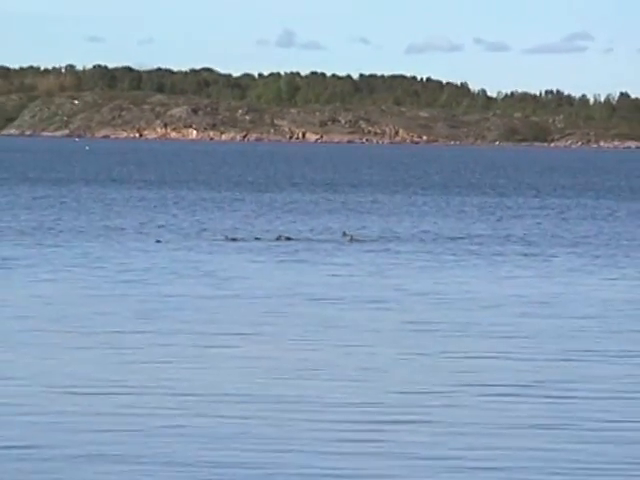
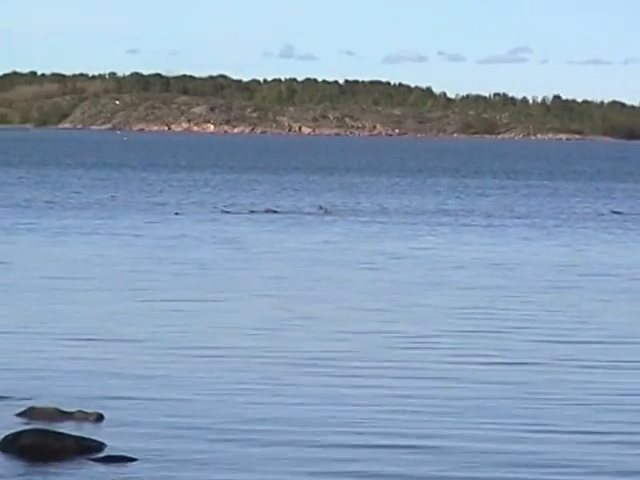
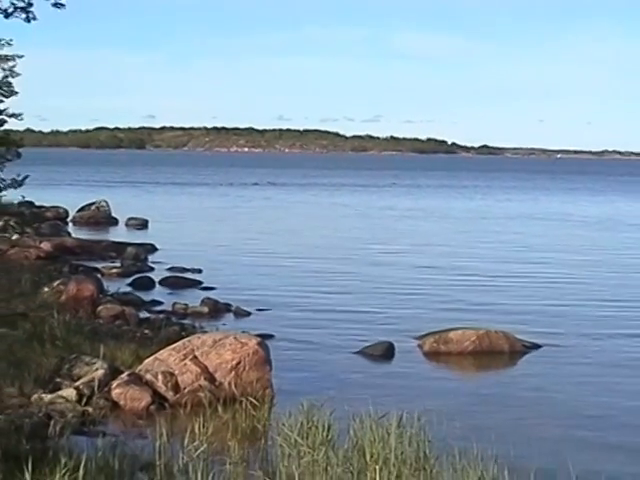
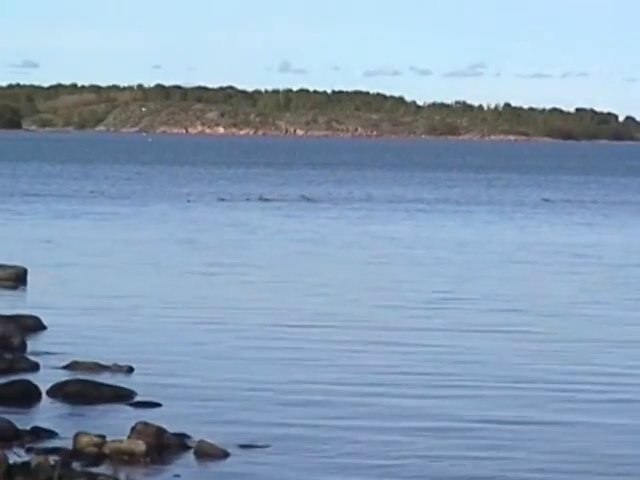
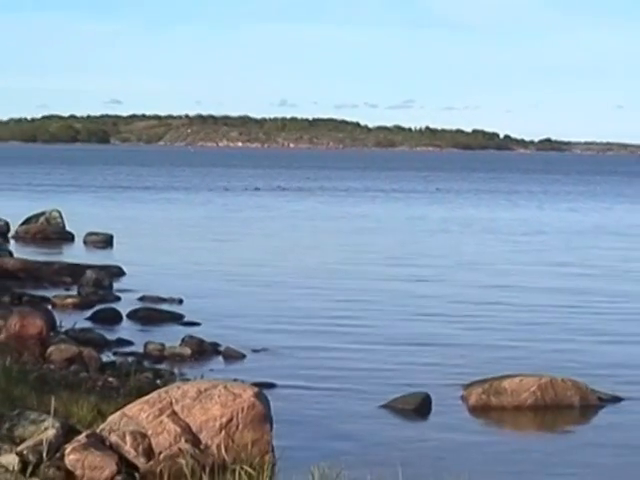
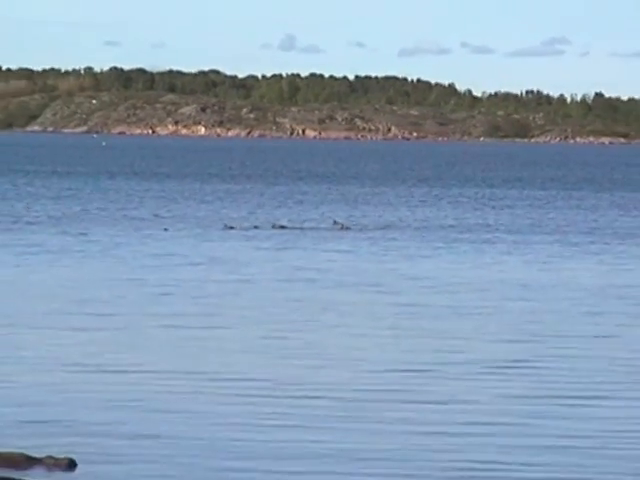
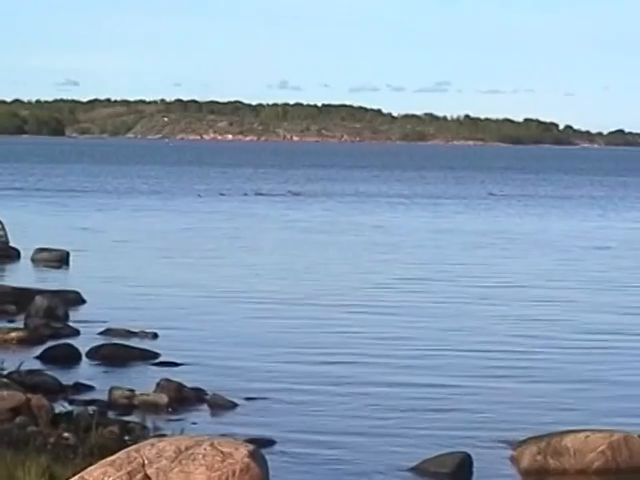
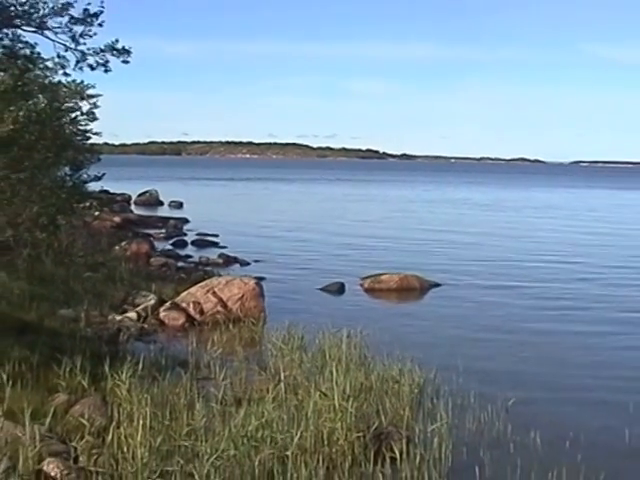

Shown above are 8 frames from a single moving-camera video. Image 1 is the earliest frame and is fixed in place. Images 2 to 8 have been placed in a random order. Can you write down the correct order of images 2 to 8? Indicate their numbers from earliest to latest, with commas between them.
6, 2, 4, 7, 5, 3, 8
